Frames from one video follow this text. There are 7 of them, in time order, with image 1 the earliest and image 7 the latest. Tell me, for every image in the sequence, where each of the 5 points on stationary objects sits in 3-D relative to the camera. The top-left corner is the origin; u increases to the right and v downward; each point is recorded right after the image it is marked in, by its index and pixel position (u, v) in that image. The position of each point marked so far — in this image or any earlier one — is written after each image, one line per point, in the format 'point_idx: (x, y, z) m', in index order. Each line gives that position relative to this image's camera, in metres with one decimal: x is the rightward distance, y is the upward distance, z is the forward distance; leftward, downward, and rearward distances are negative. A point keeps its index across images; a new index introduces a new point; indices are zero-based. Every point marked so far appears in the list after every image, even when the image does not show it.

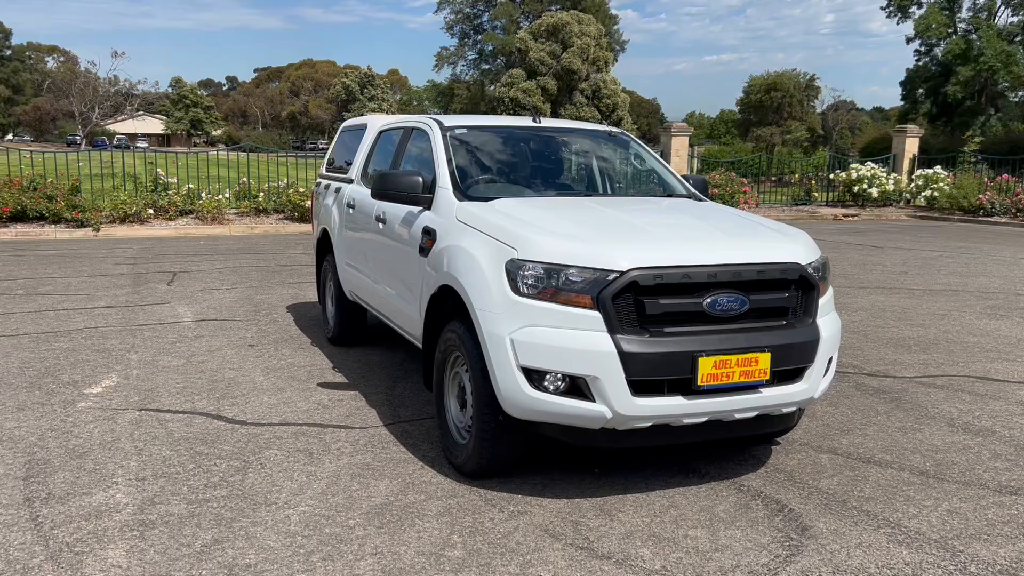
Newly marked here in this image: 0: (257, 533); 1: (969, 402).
0: (-1.0, -0.9, +3.3) m
1: (+2.8, -0.7, +5.4) m
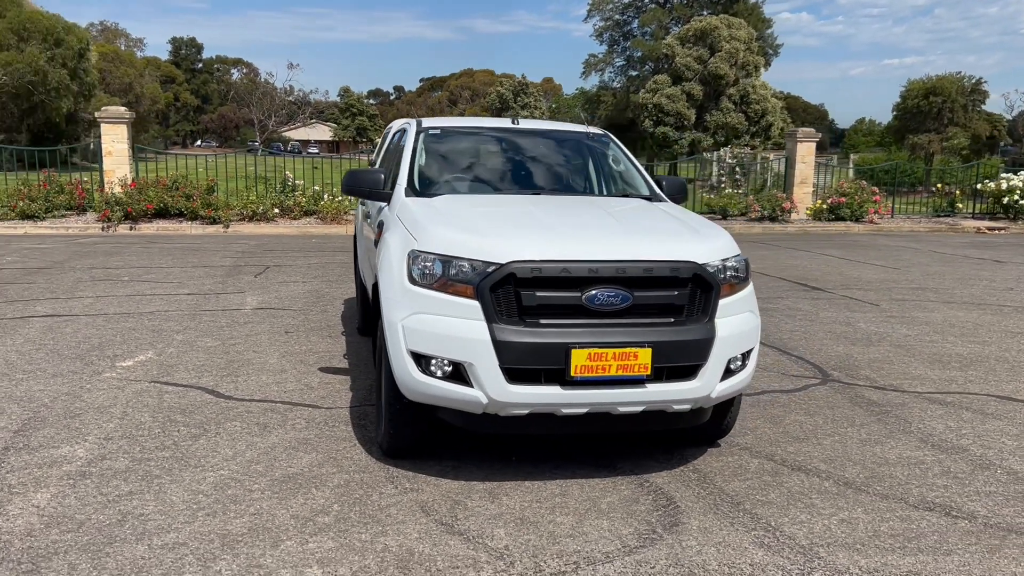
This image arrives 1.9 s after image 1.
0: (-1.5, -0.9, +3.7) m
1: (+2.6, -0.8, +5.1) m
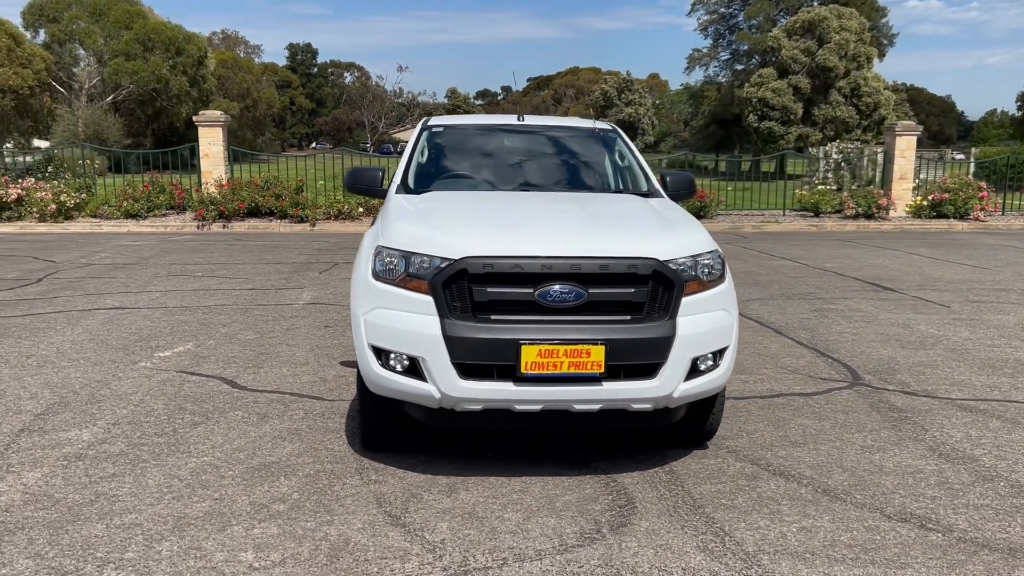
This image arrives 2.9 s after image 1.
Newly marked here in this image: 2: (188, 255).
0: (-1.6, -0.8, +3.9) m
1: (+2.6, -0.8, +4.8) m
2: (-4.8, +0.5, +13.1) m
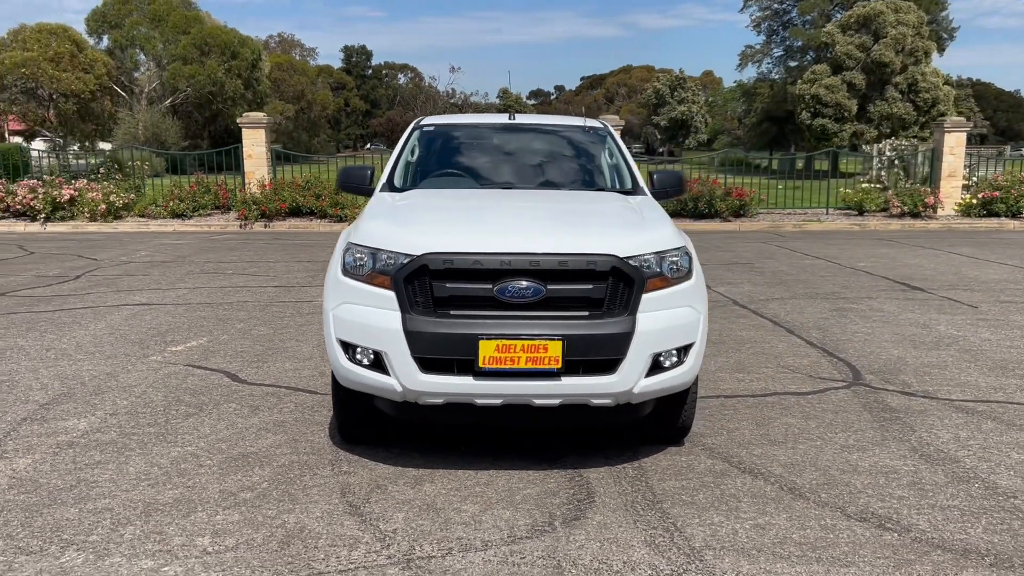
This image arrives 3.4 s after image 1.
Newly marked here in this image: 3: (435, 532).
0: (-1.8, -0.8, +4.1) m
1: (+2.5, -0.8, +4.7) m
2: (-4.4, +0.5, +13.4) m
3: (-0.3, -0.9, +3.3) m
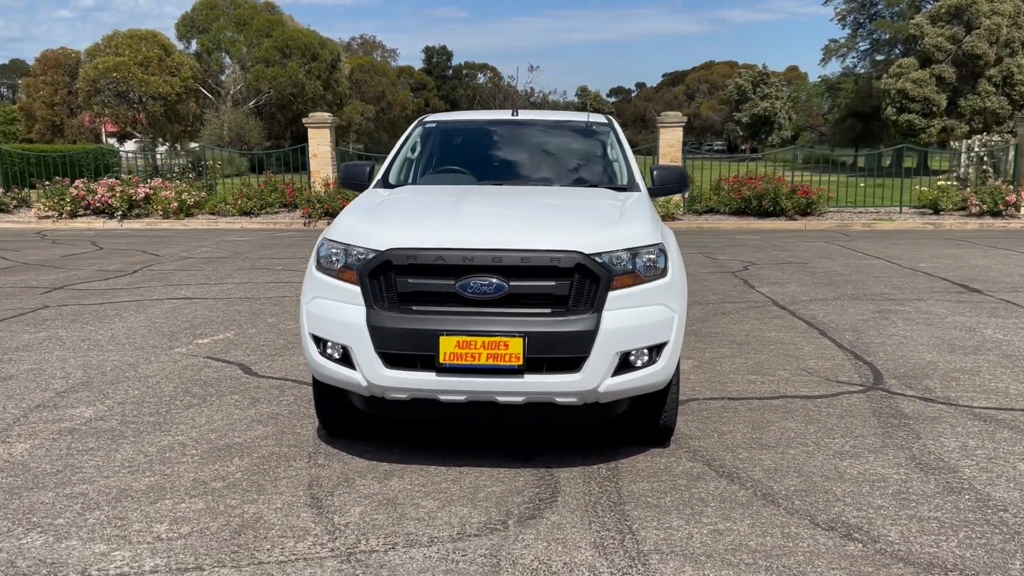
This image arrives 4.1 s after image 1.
0: (-1.9, -0.8, +4.2) m
1: (+2.4, -0.8, +4.4) m
2: (-3.6, +0.6, +13.7) m
3: (-0.5, -0.9, +3.3) m
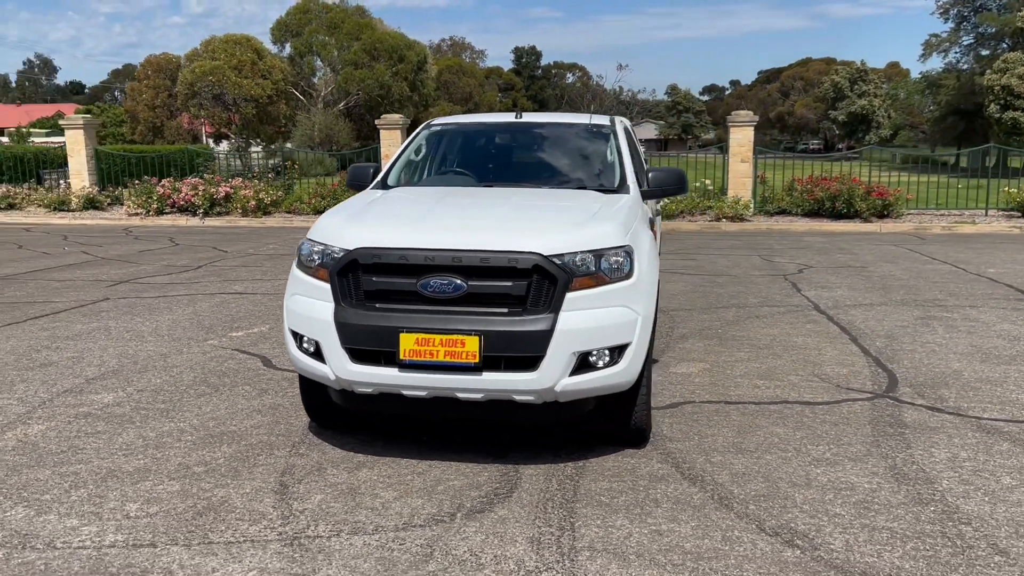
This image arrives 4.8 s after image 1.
0: (-2.0, -0.7, +4.5) m
1: (+2.3, -0.8, +4.3) m
2: (-2.7, +0.7, +14.1) m
3: (-0.7, -0.9, +3.5) m
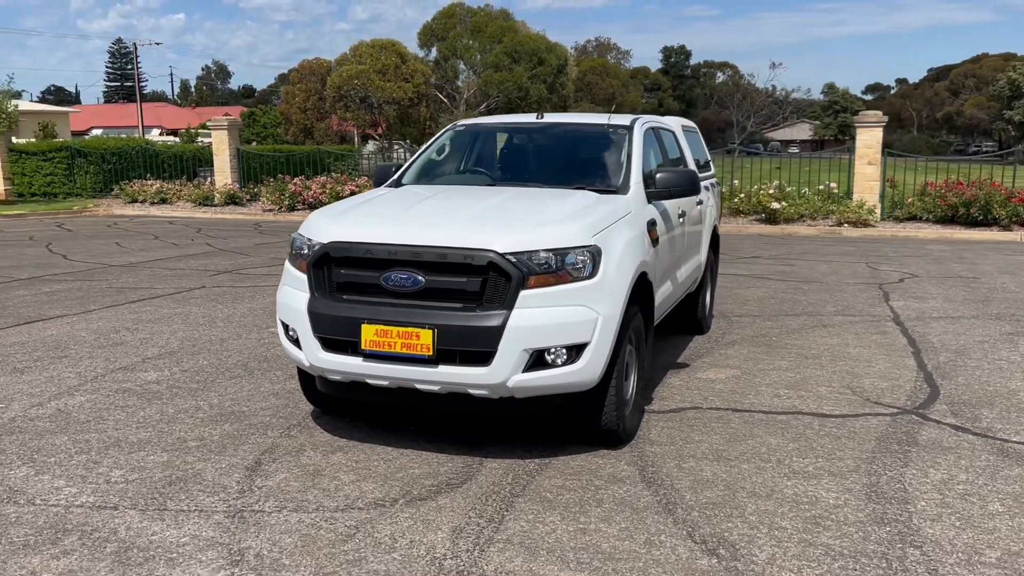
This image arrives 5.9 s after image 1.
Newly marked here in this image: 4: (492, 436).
0: (-2.0, -0.7, +4.9) m
1: (+2.2, -0.9, +4.0) m
2: (-1.2, +0.7, +14.5) m
3: (-0.9, -0.9, +3.7) m
4: (-0.1, -0.7, +4.4) m
